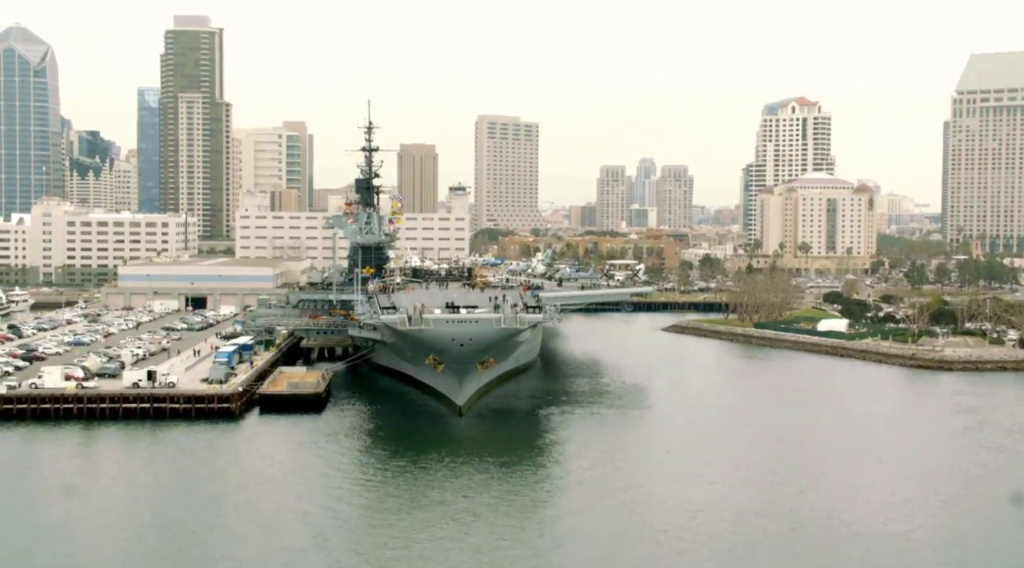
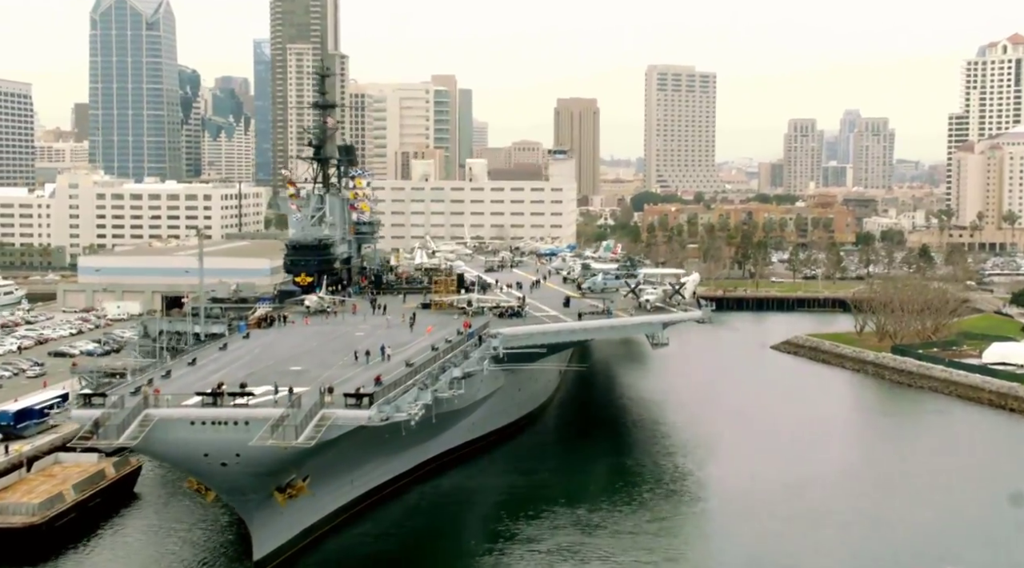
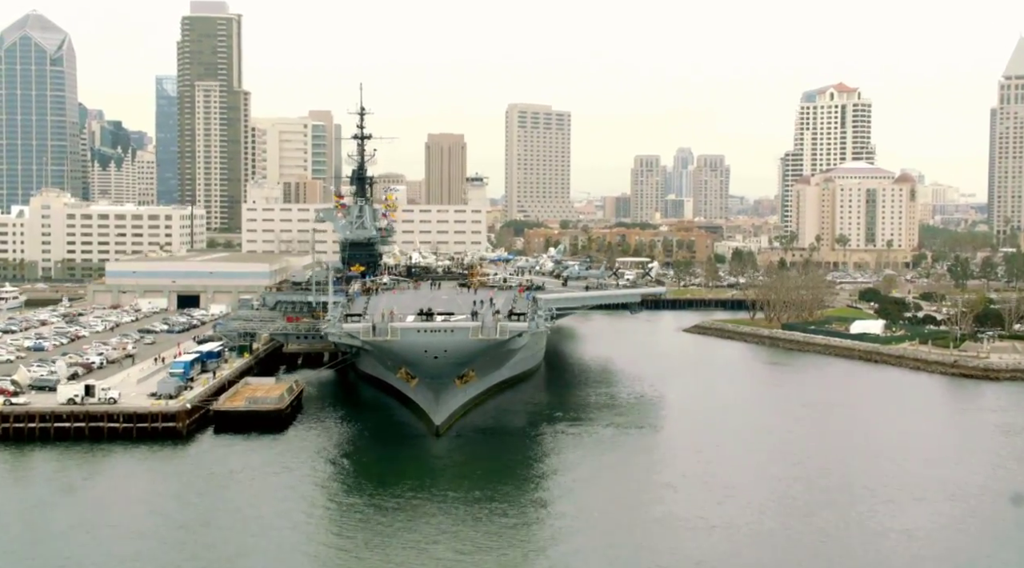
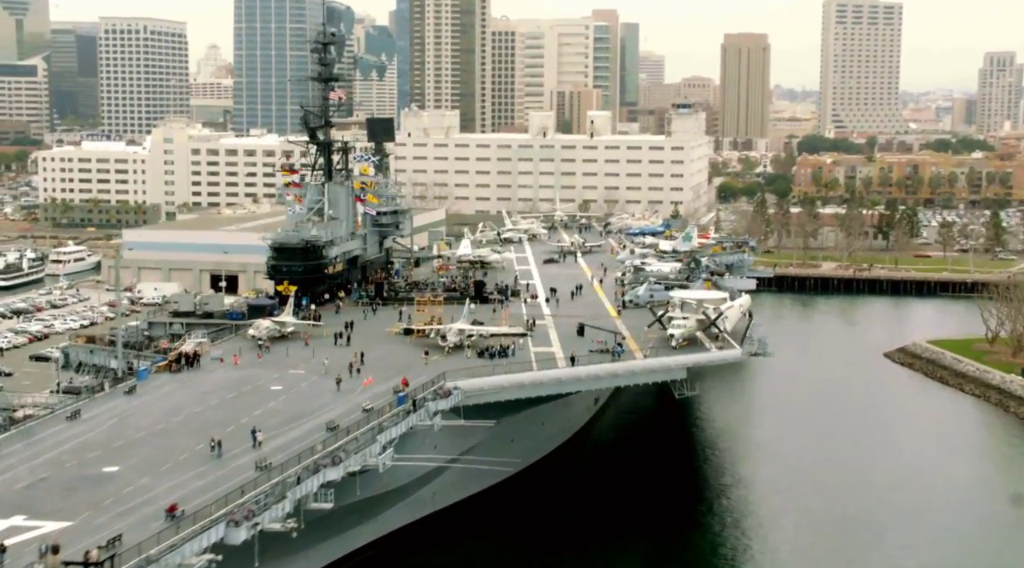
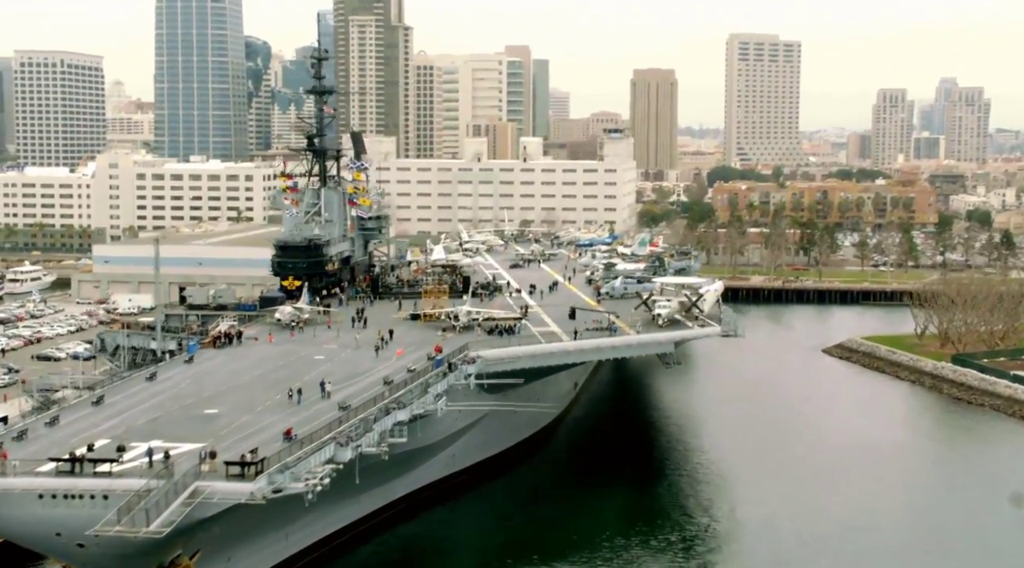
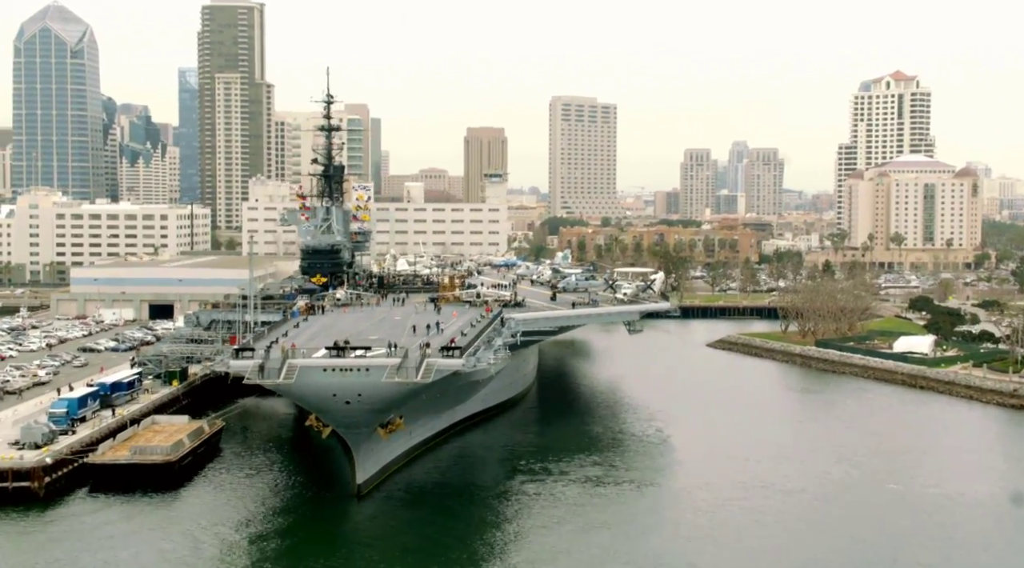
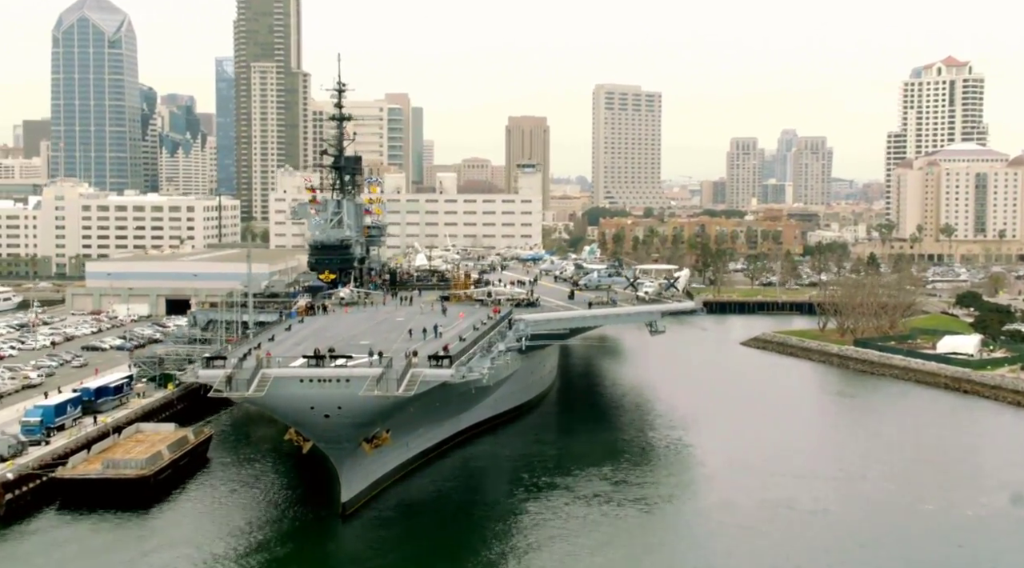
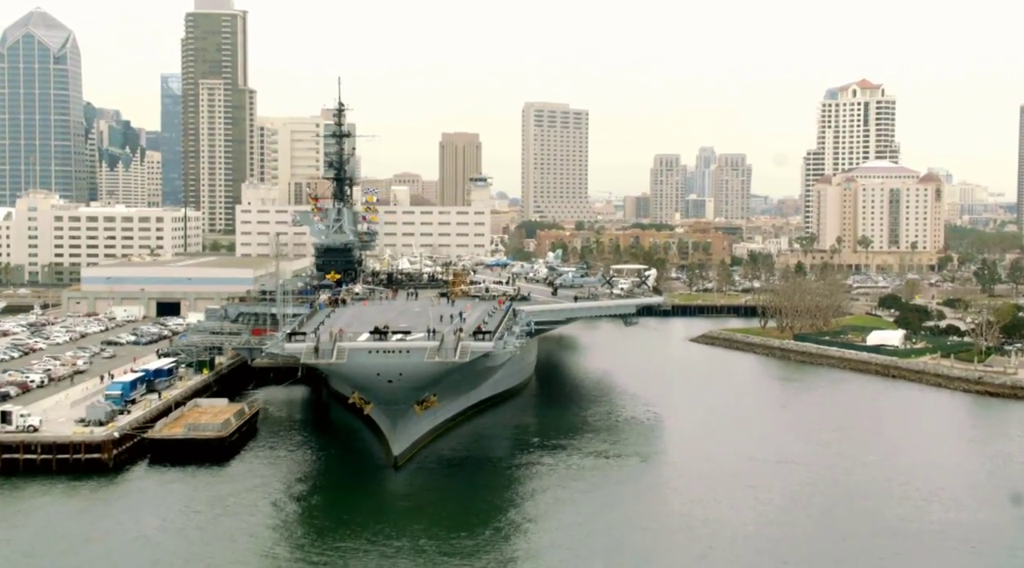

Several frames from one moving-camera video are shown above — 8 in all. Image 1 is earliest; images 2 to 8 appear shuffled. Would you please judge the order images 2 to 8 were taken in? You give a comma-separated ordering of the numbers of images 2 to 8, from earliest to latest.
3, 8, 6, 7, 2, 5, 4
